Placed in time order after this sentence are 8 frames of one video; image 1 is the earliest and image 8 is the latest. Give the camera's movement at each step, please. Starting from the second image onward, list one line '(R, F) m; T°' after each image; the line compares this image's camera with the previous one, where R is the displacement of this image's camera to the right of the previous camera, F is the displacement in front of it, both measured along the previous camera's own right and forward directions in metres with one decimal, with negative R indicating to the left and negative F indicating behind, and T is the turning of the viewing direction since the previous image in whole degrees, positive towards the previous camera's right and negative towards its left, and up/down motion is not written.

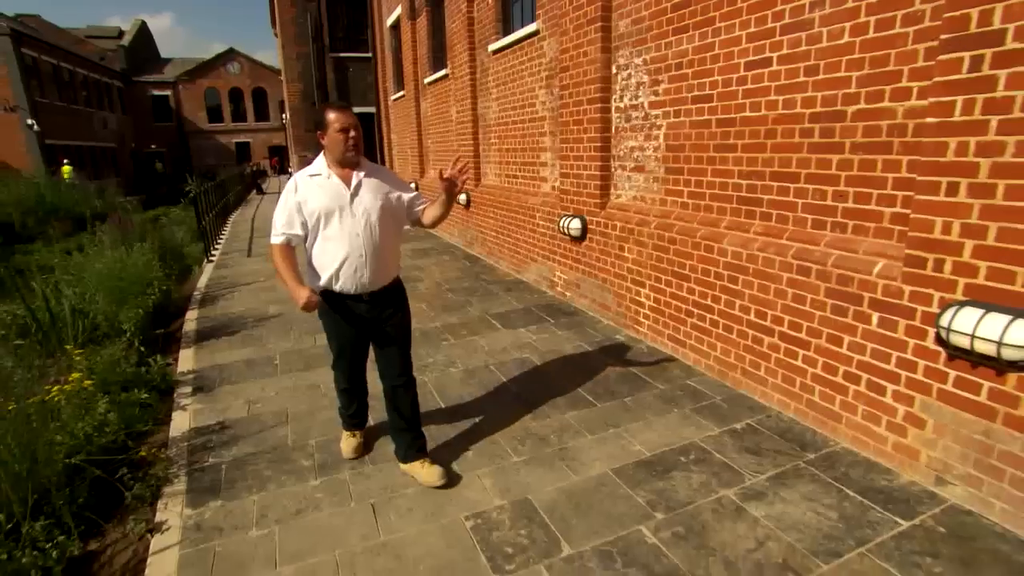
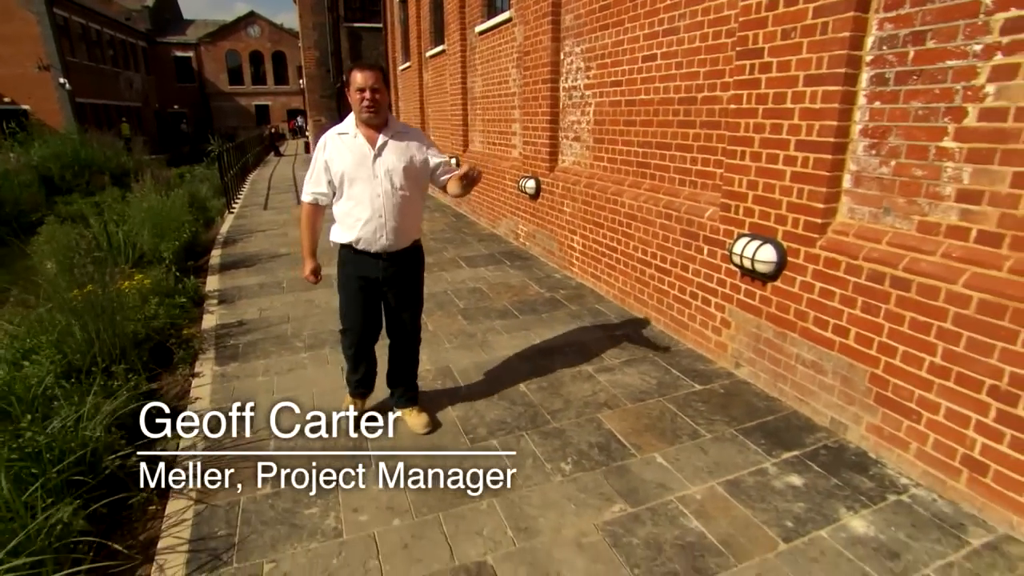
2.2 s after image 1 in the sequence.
(+0.6, -1.1) m; -2°
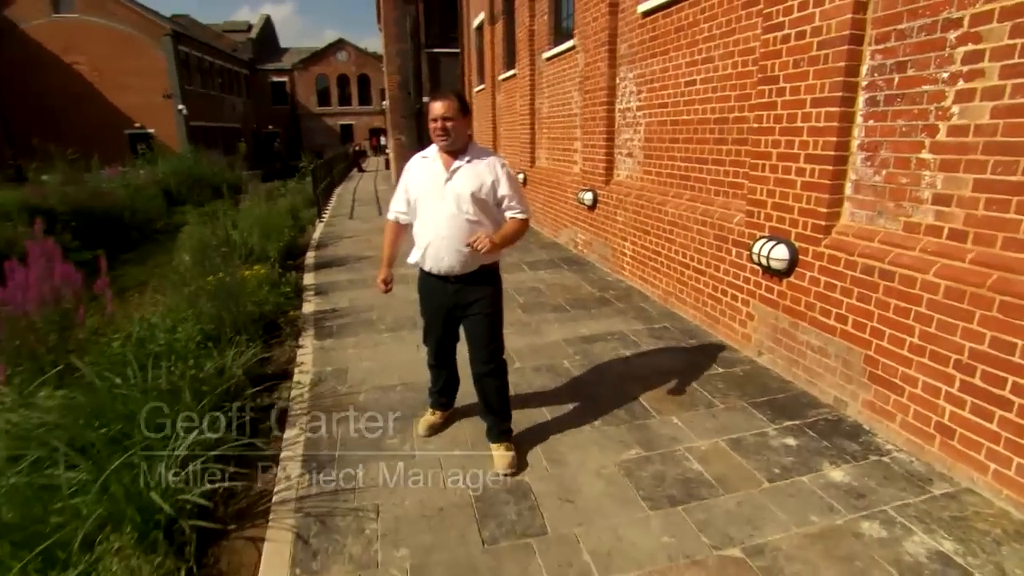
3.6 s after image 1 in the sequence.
(+0.2, -0.6) m; -7°
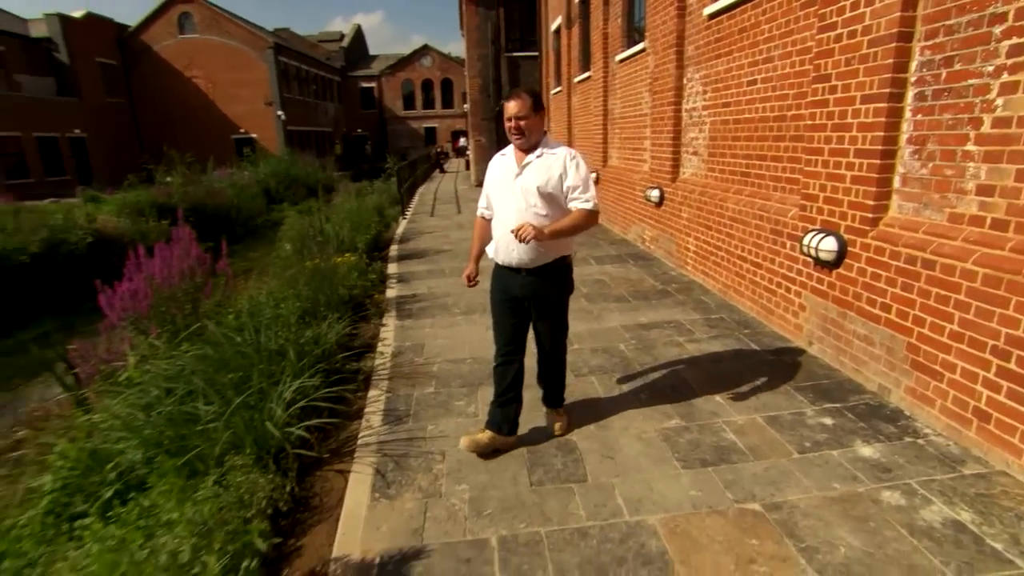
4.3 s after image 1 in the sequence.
(+0.1, -0.4) m; -7°
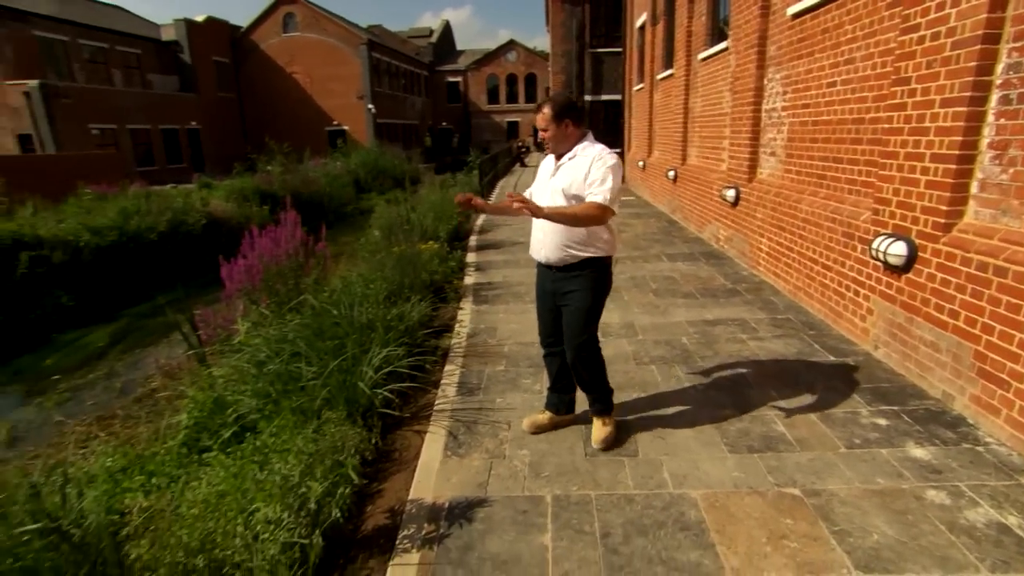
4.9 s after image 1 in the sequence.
(+0.1, -0.3) m; -7°
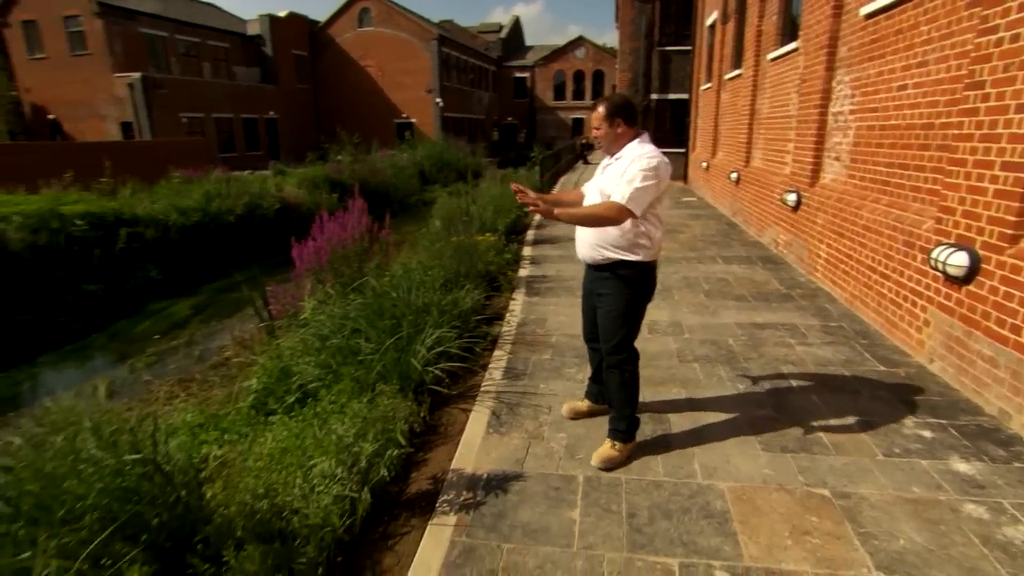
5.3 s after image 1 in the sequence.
(+0.1, -0.2) m; -6°
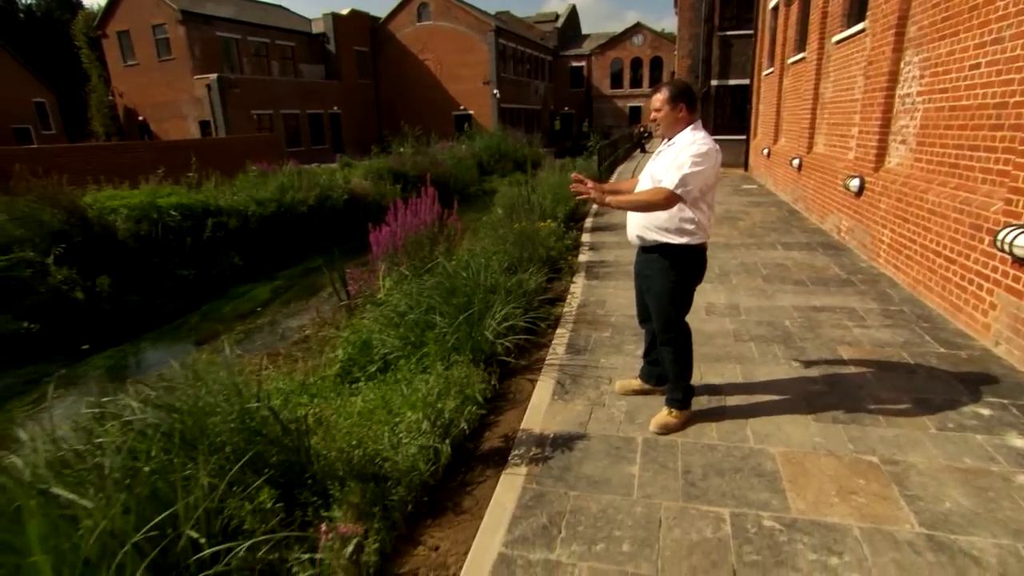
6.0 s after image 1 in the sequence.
(-0.1, -0.3) m; -5°
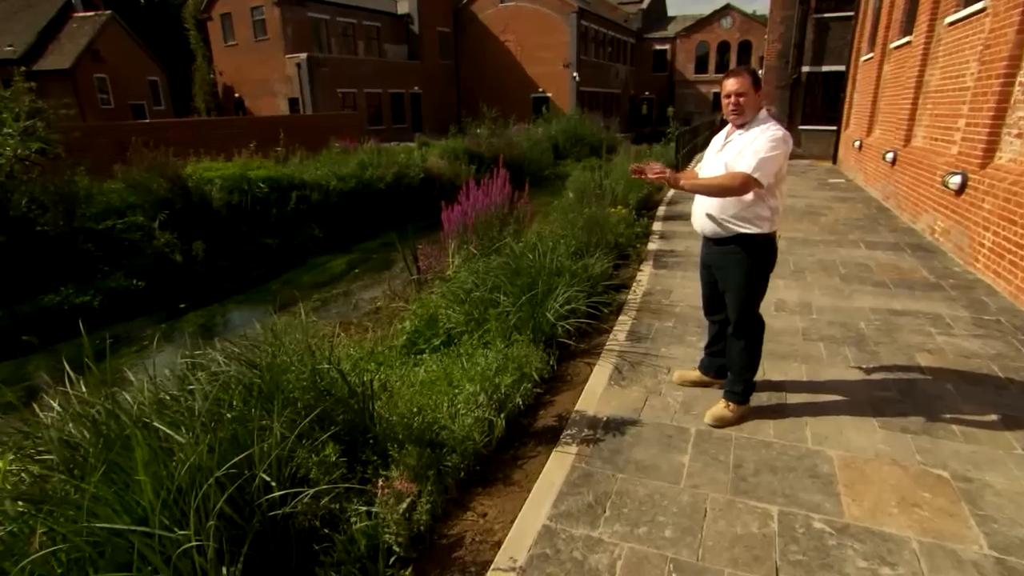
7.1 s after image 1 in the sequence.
(0.0, -0.1) m; -7°
